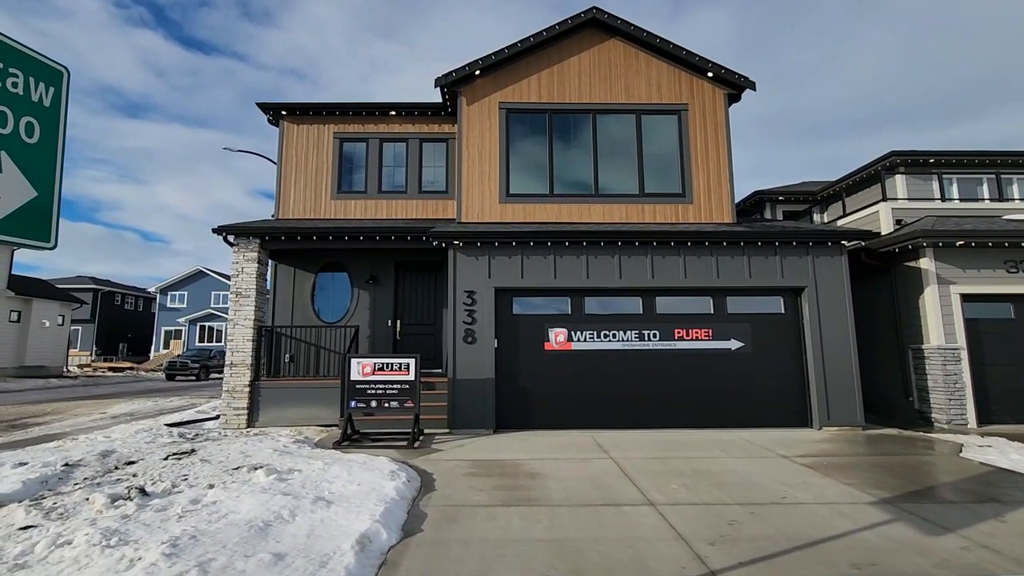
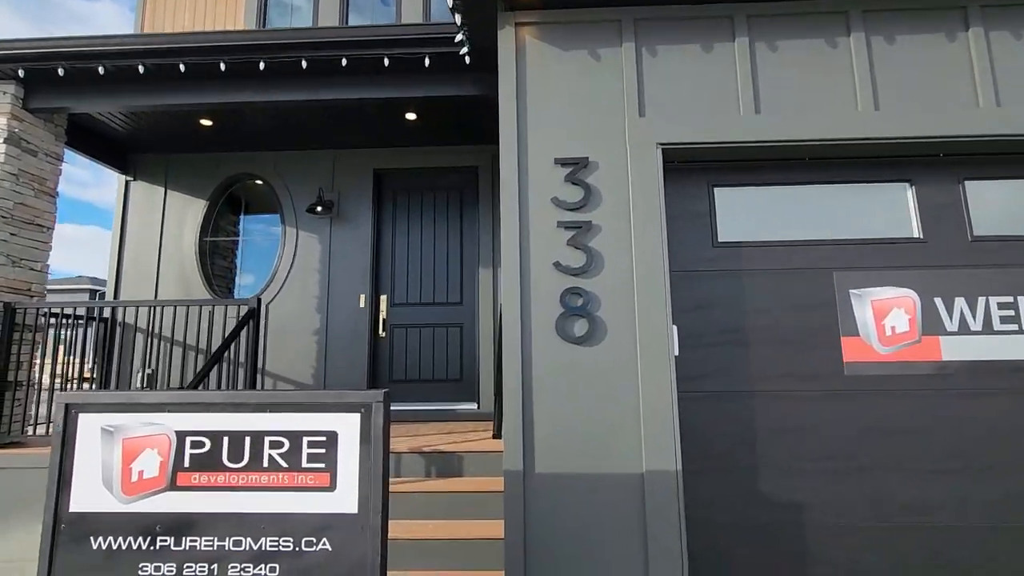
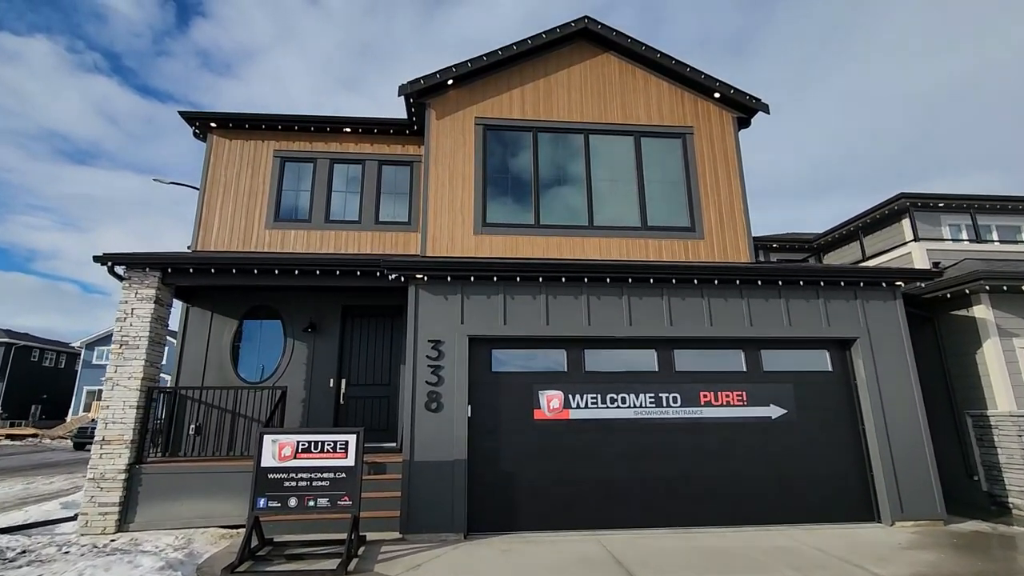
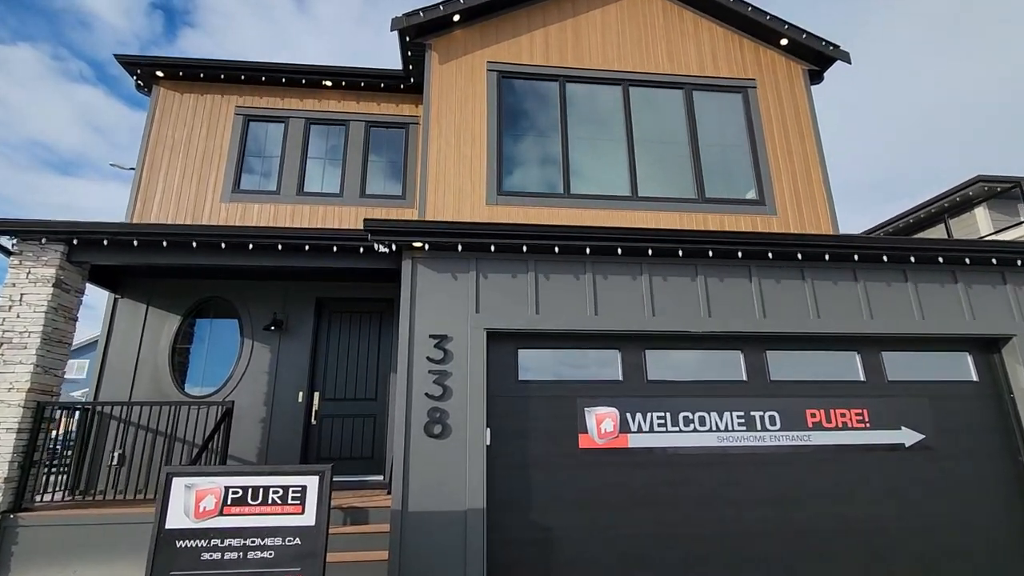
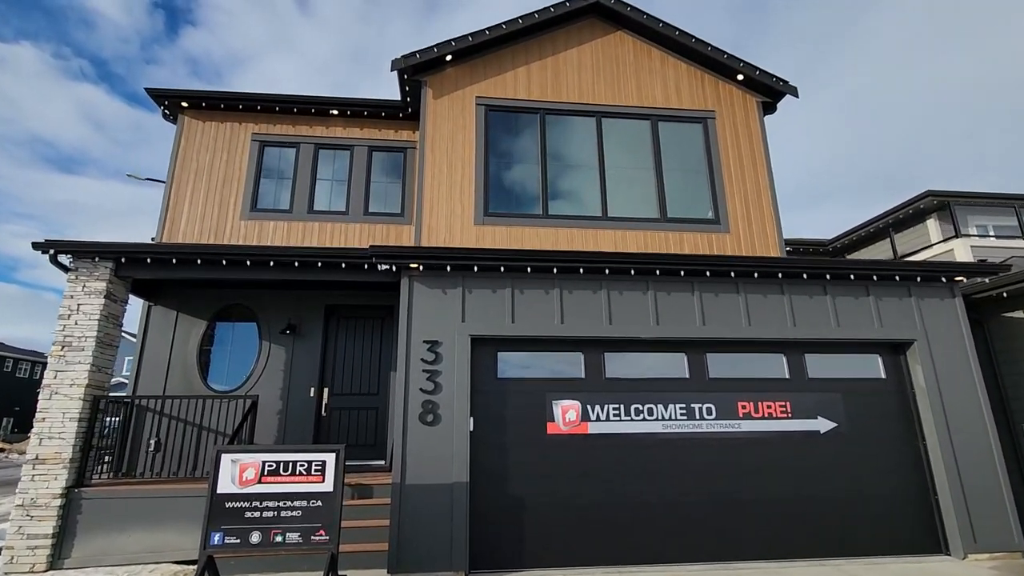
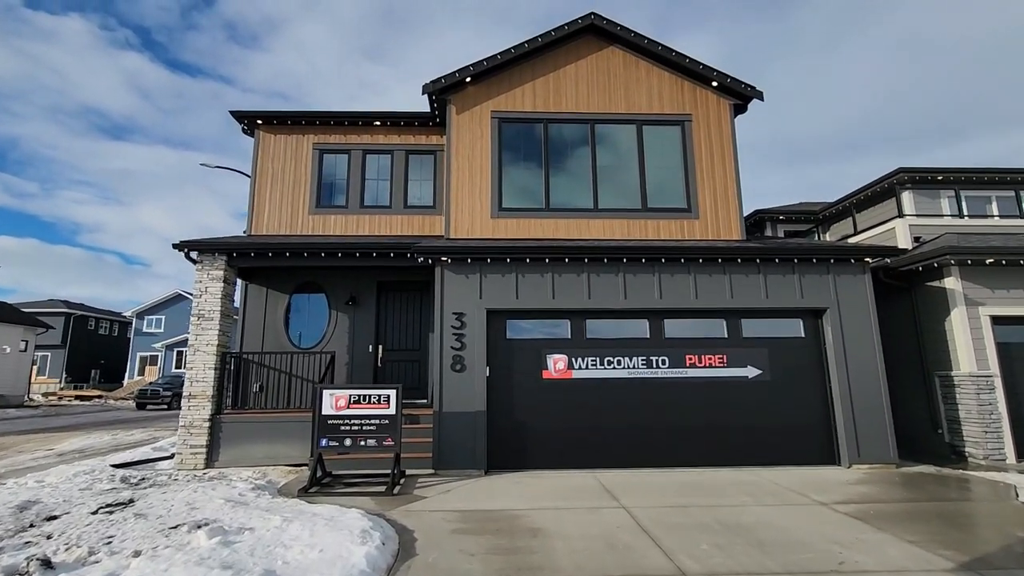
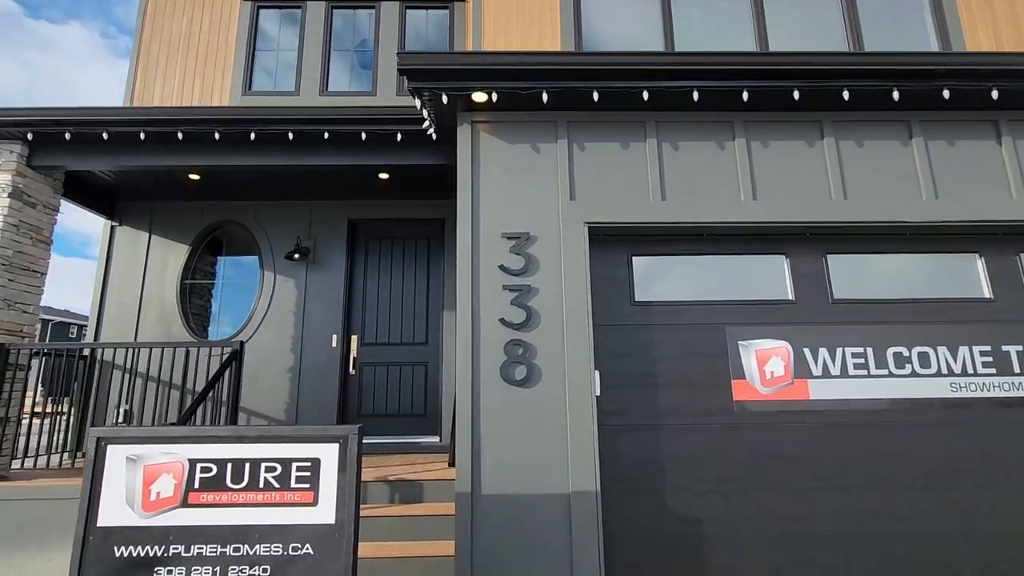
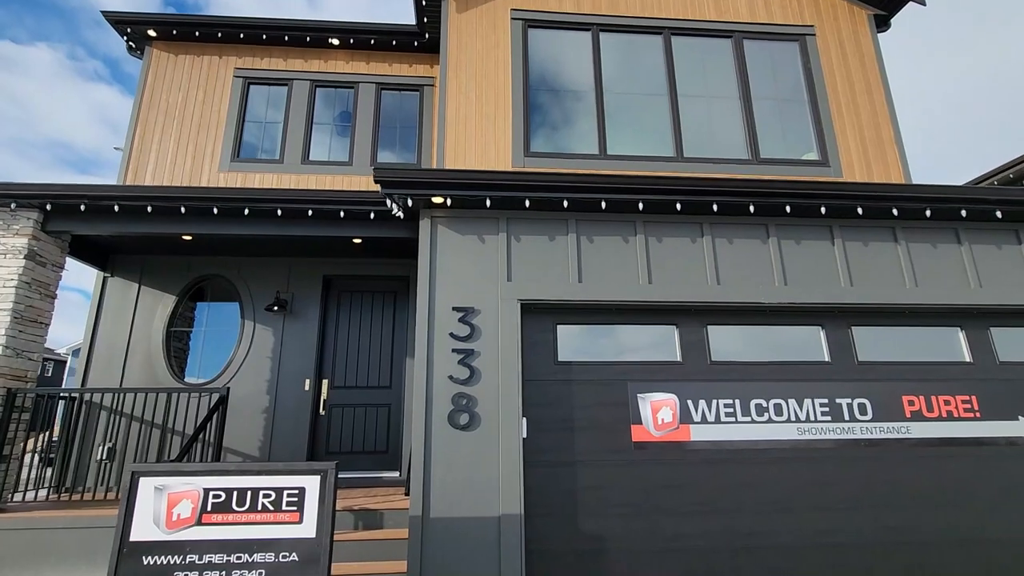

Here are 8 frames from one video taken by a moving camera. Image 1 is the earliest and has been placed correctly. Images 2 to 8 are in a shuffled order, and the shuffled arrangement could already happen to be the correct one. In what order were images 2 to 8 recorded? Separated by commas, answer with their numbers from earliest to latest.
6, 3, 5, 4, 8, 7, 2
